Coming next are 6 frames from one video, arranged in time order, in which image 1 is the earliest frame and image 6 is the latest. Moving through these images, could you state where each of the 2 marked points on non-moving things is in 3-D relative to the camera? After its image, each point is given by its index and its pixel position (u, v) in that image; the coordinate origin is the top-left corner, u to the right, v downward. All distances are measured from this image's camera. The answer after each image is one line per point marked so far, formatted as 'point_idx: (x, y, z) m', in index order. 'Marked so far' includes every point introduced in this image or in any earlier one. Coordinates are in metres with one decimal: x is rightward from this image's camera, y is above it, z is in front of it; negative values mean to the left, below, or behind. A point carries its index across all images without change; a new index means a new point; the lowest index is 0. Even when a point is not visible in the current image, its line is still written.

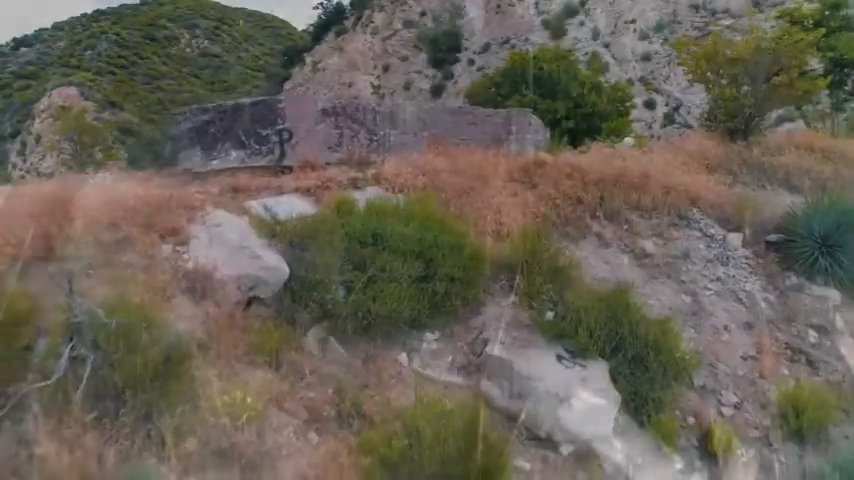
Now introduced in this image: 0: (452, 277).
0: (+0.3, -0.5, +8.1) m
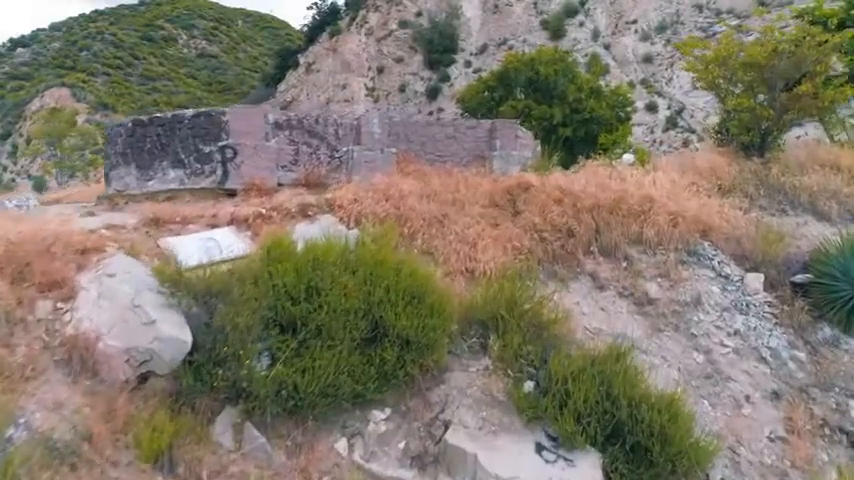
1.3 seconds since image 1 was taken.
0: (-0.2, -1.0, +6.5) m
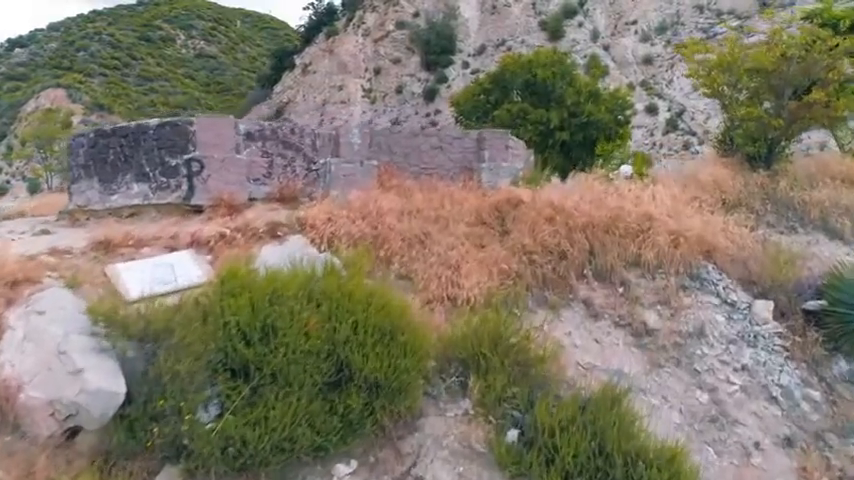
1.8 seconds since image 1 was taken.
0: (-0.4, -1.3, +5.8) m
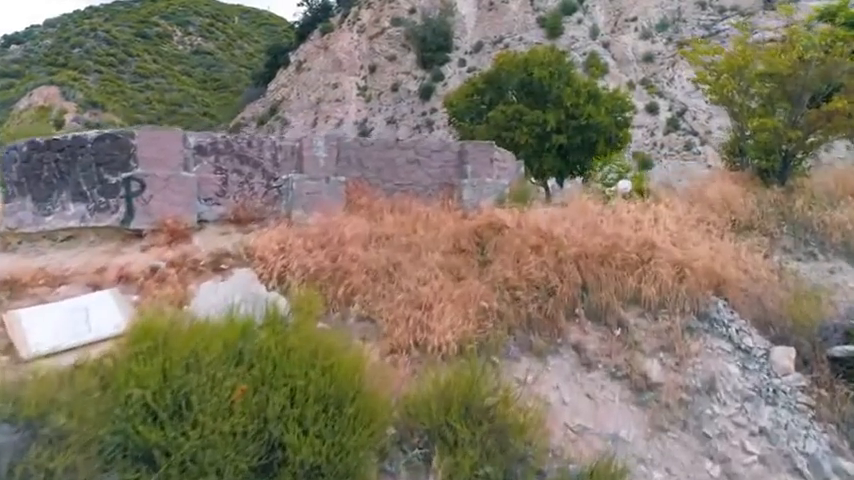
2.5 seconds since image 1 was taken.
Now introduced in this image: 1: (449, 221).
0: (-0.8, -1.7, +4.7) m
1: (+0.3, +0.2, +8.3) m
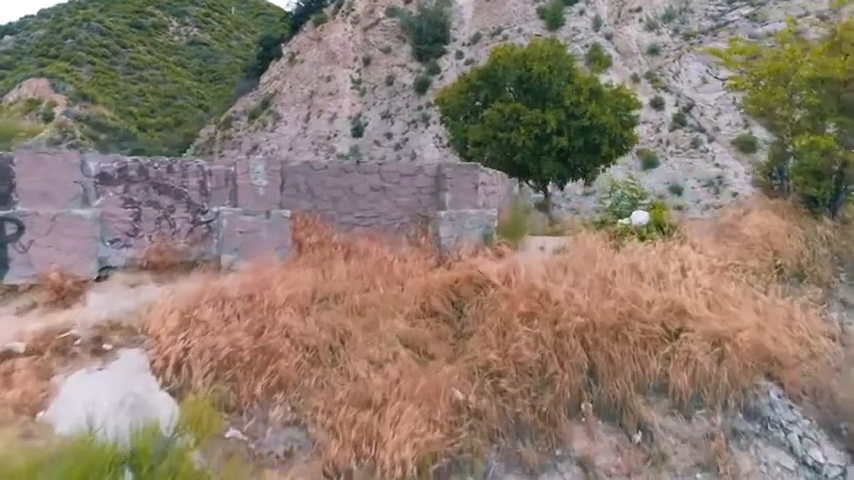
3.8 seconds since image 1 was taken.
0: (-1.2, -2.3, +2.9) m
1: (-0.1, -0.3, +6.5) m
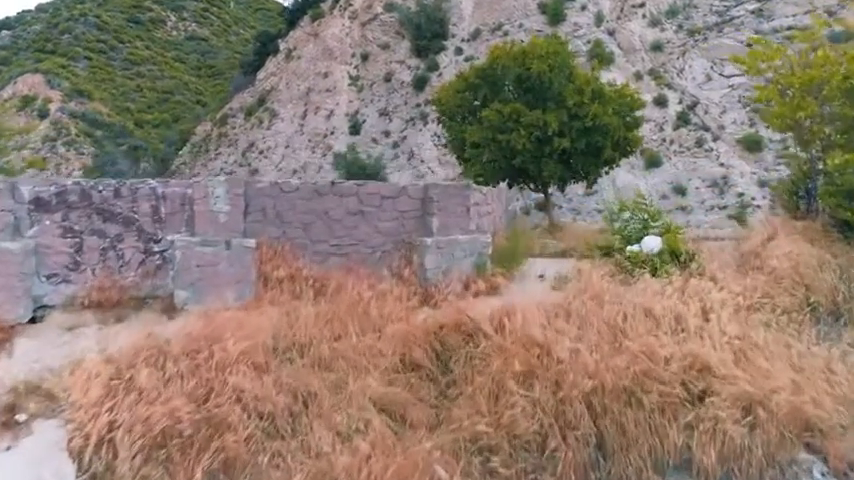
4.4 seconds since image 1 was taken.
0: (-1.3, -2.6, +2.1) m
1: (-0.2, -0.6, +5.7) m
